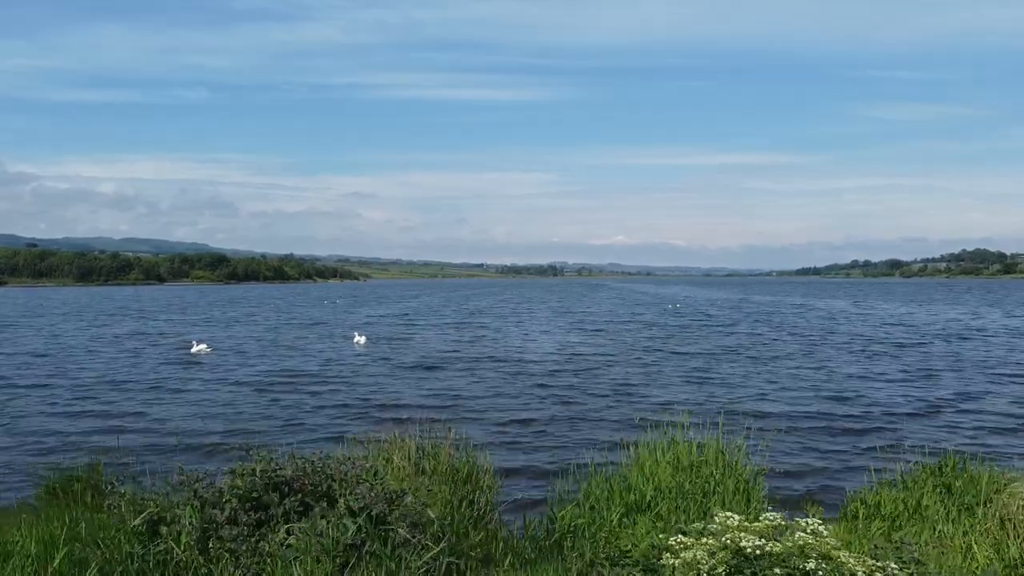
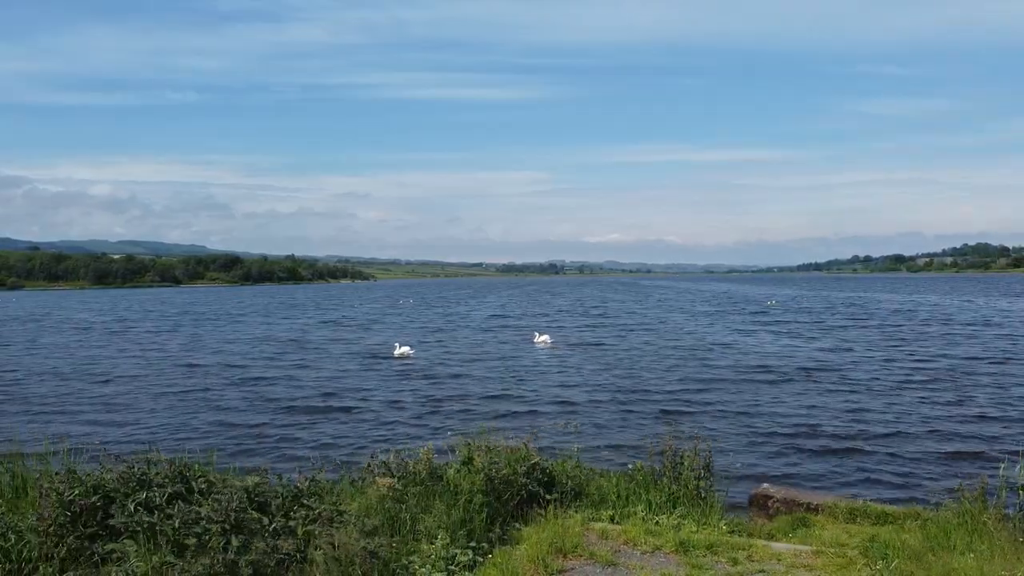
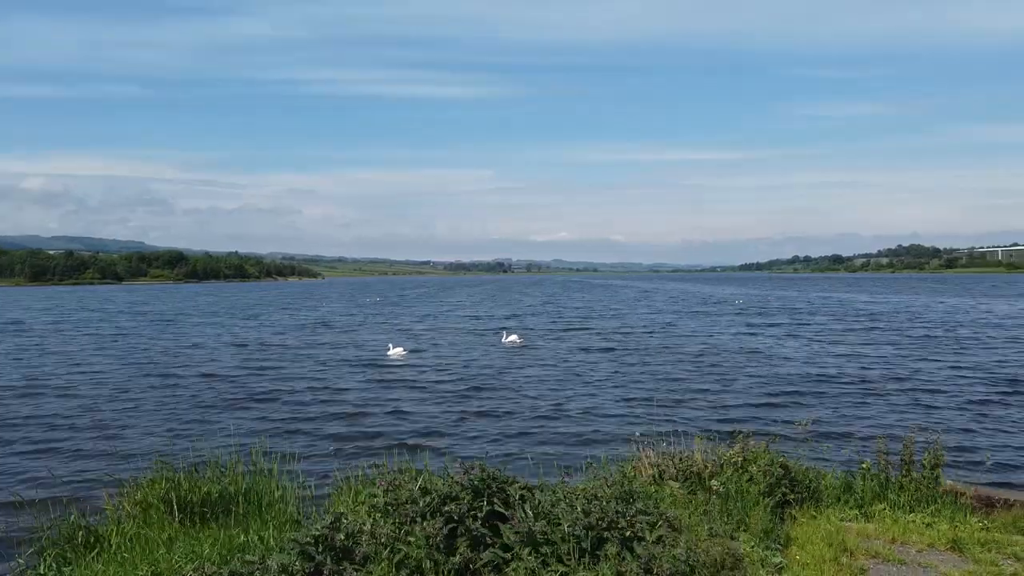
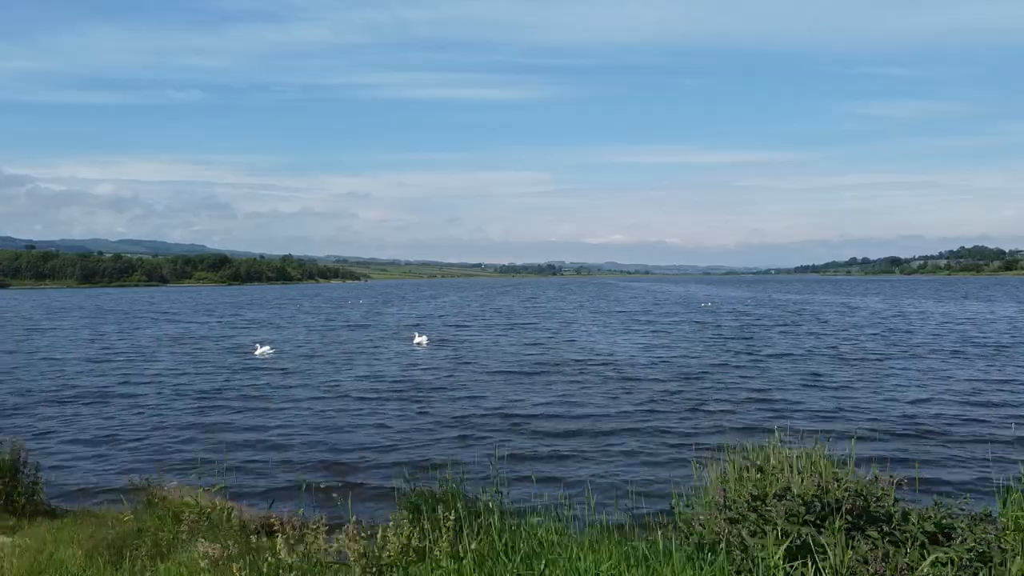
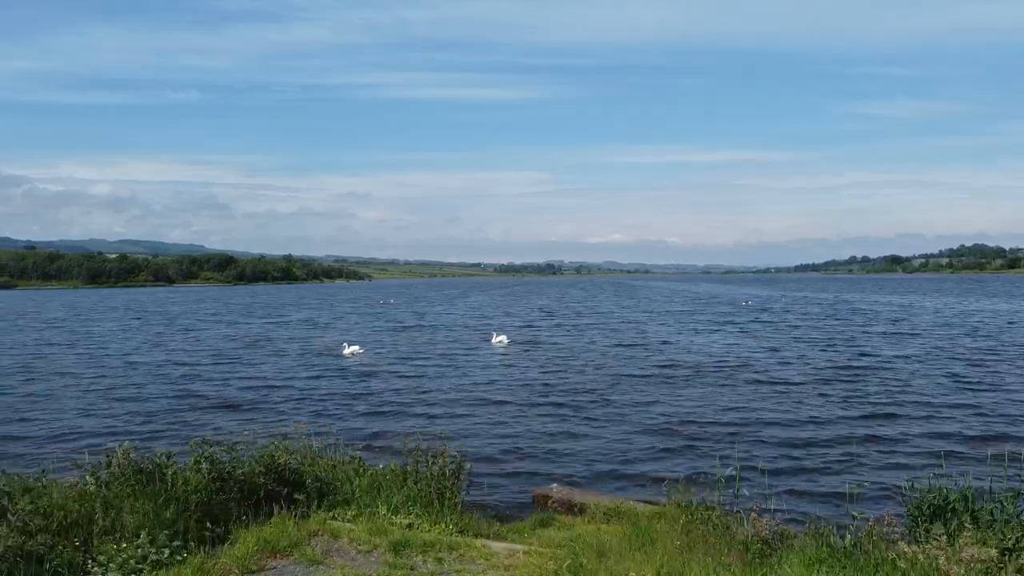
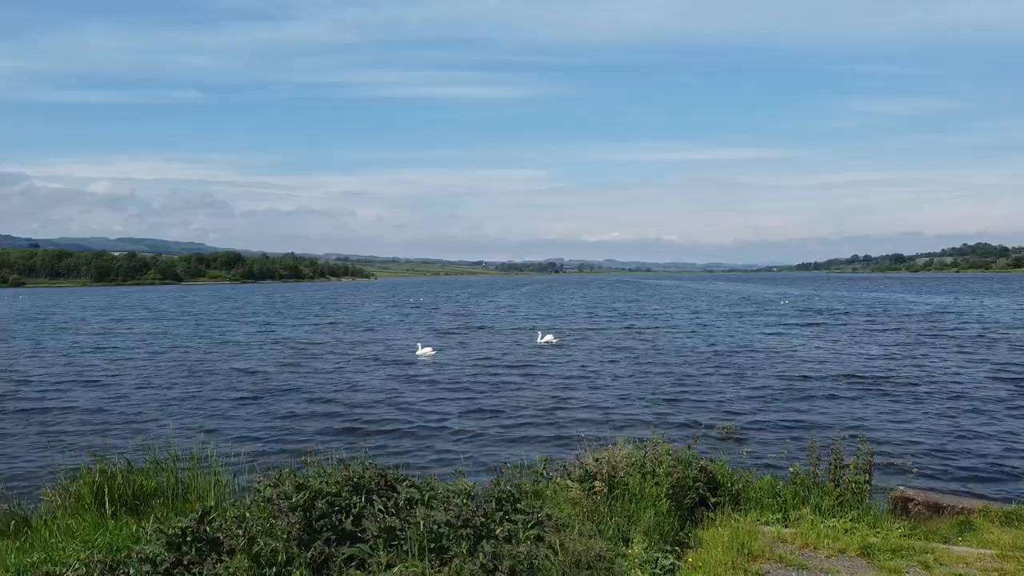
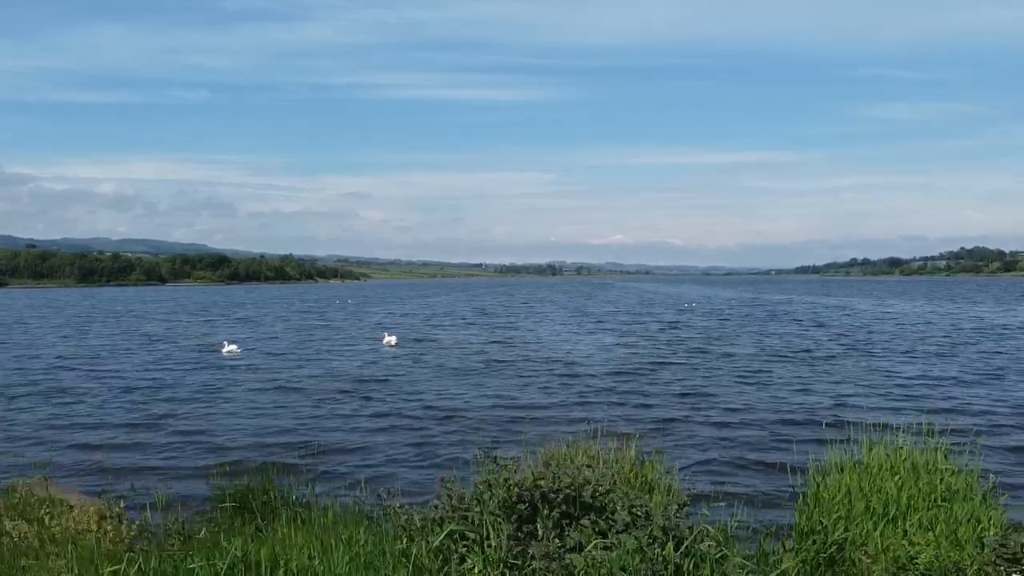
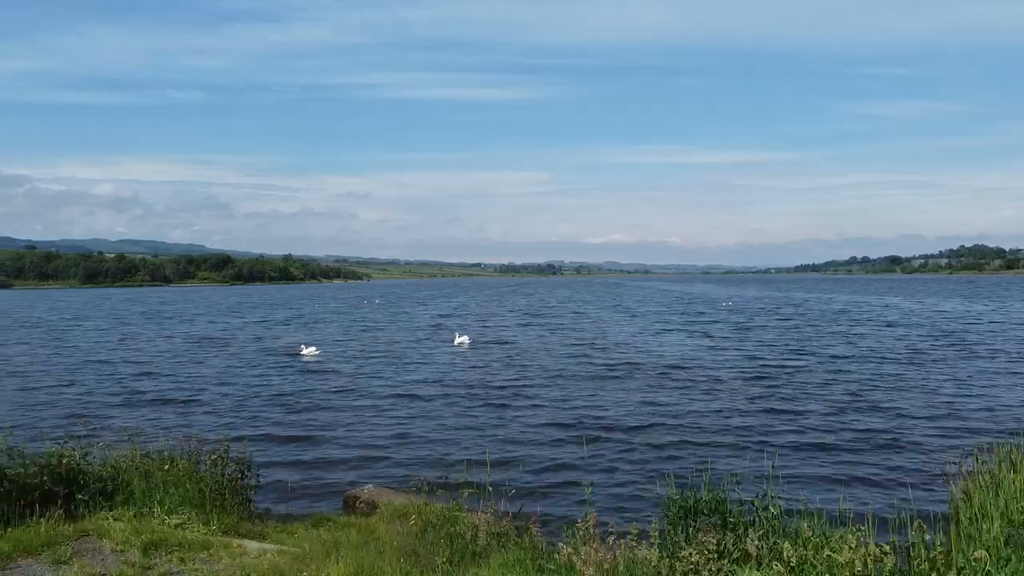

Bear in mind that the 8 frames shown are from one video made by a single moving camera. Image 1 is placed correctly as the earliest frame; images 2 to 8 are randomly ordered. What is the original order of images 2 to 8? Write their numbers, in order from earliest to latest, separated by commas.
7, 4, 8, 5, 2, 6, 3
